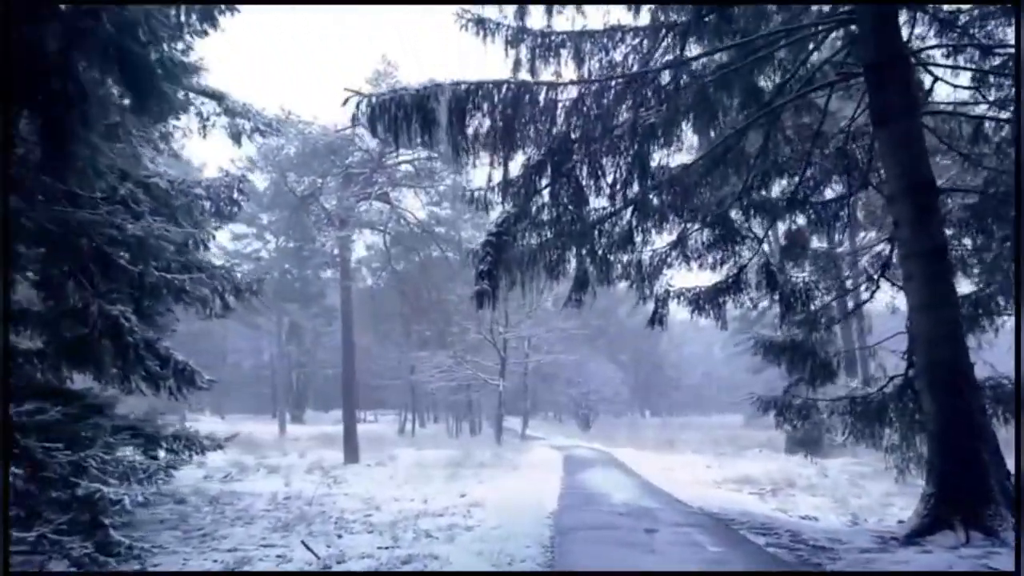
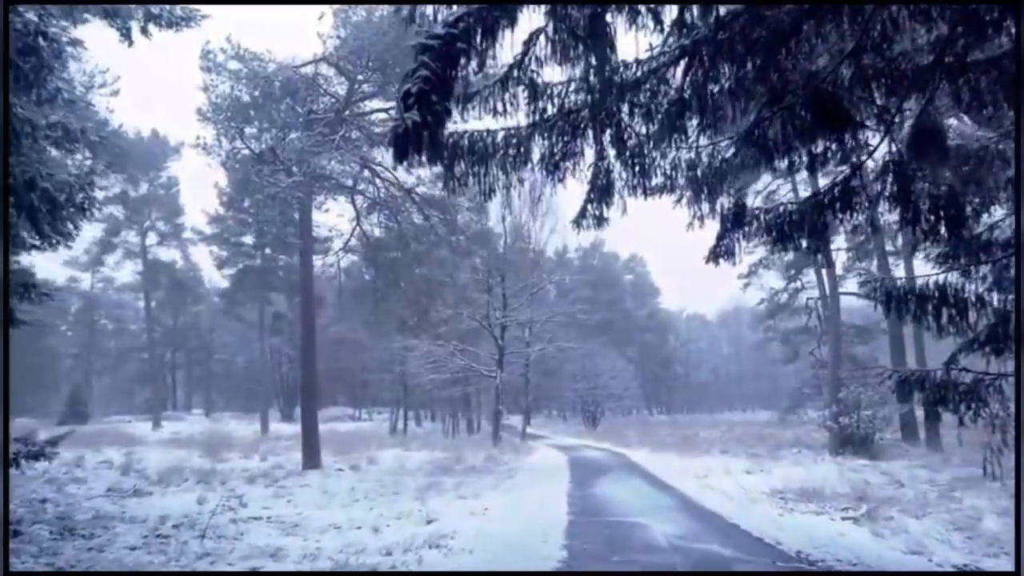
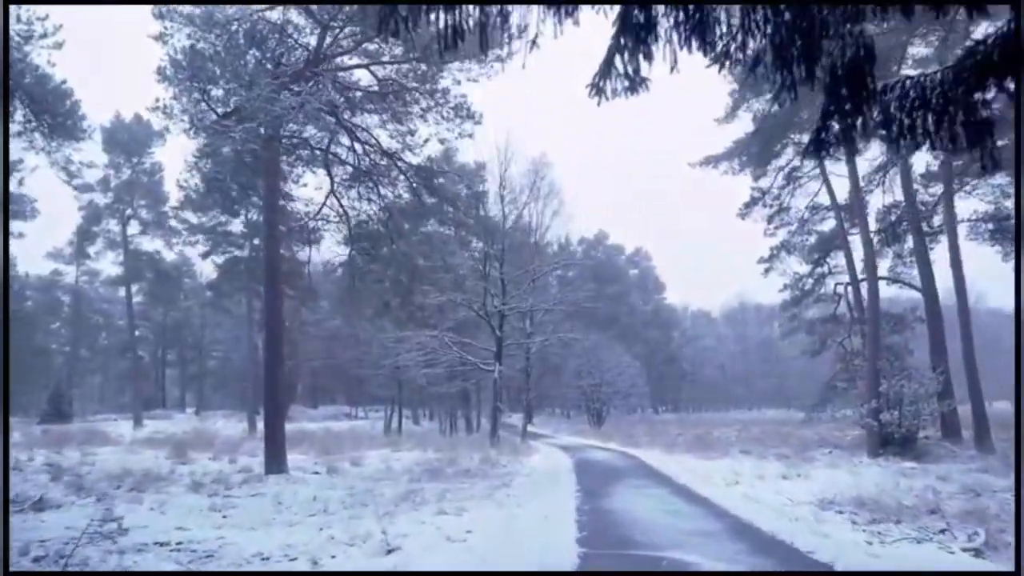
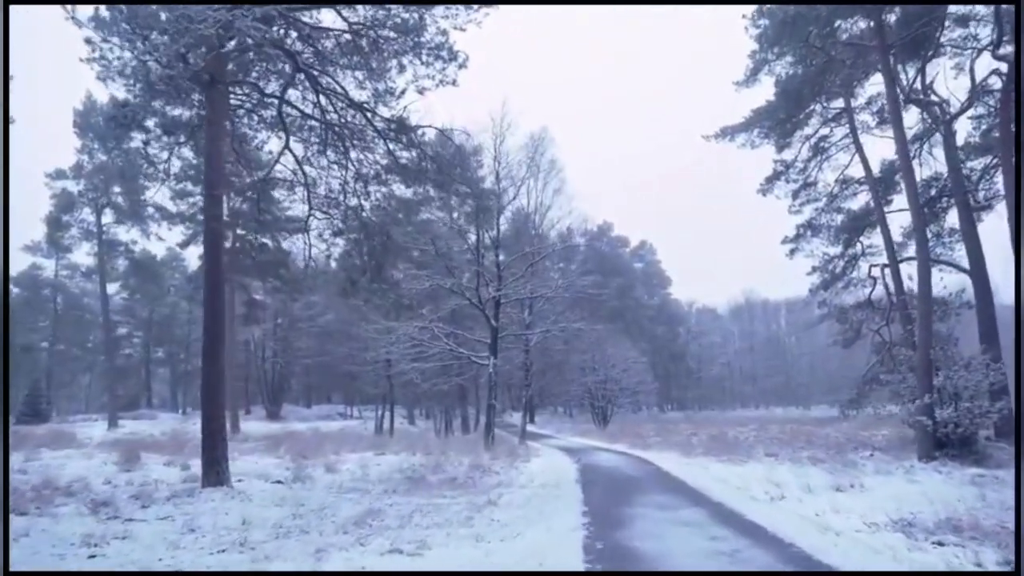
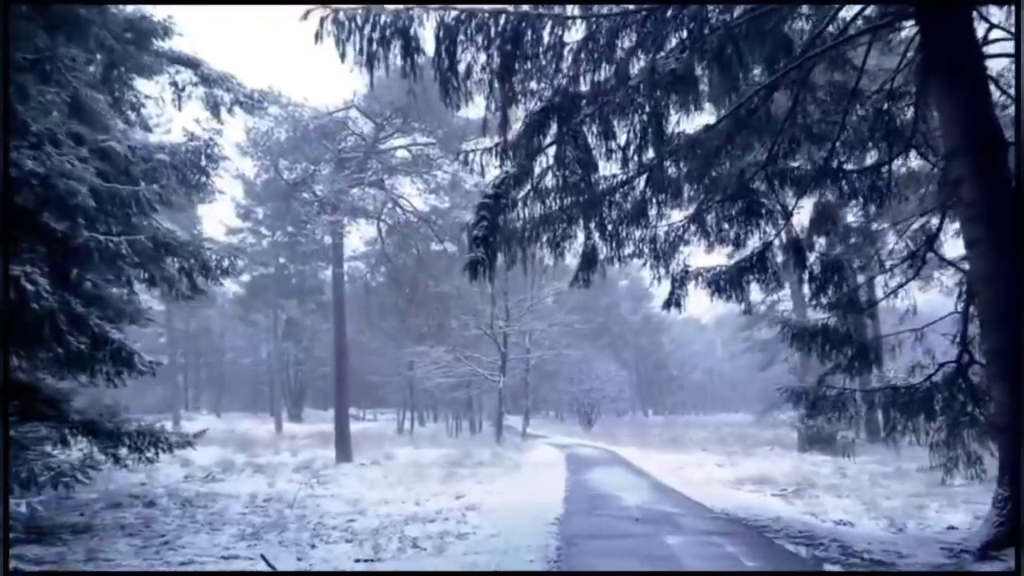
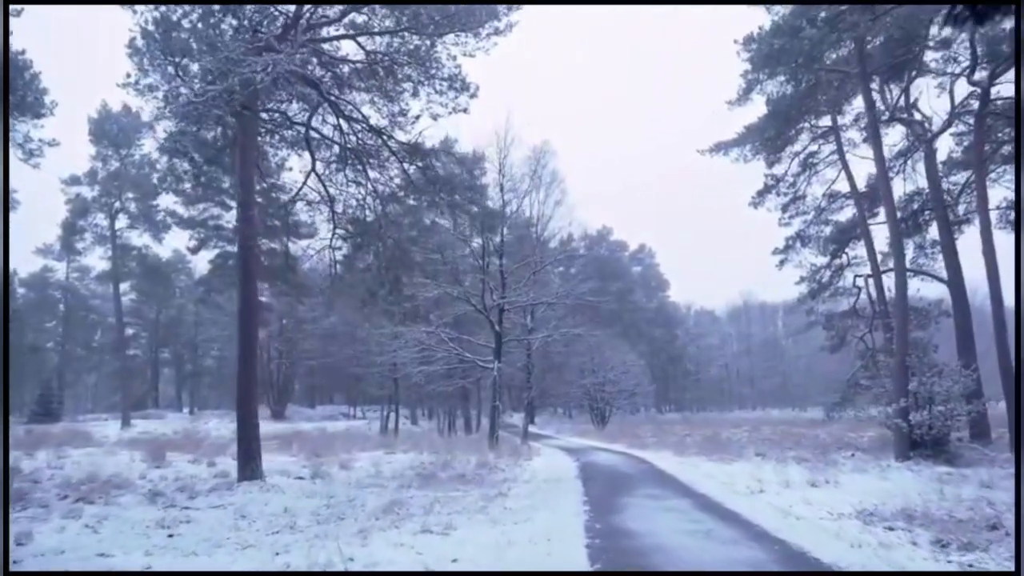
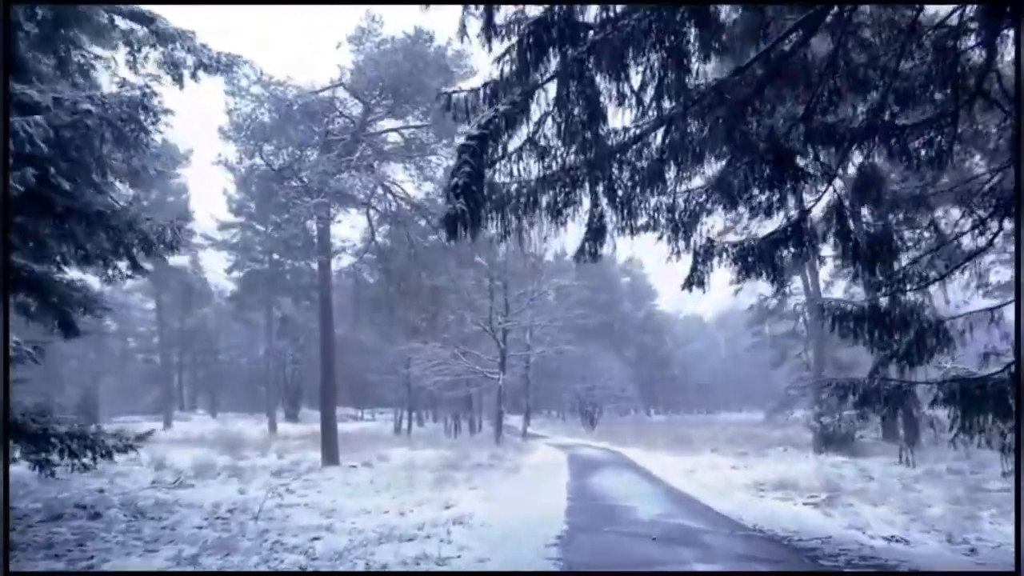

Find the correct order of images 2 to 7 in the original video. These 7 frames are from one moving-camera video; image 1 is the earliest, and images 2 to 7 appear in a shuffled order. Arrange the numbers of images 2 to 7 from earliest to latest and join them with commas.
5, 7, 2, 3, 6, 4
